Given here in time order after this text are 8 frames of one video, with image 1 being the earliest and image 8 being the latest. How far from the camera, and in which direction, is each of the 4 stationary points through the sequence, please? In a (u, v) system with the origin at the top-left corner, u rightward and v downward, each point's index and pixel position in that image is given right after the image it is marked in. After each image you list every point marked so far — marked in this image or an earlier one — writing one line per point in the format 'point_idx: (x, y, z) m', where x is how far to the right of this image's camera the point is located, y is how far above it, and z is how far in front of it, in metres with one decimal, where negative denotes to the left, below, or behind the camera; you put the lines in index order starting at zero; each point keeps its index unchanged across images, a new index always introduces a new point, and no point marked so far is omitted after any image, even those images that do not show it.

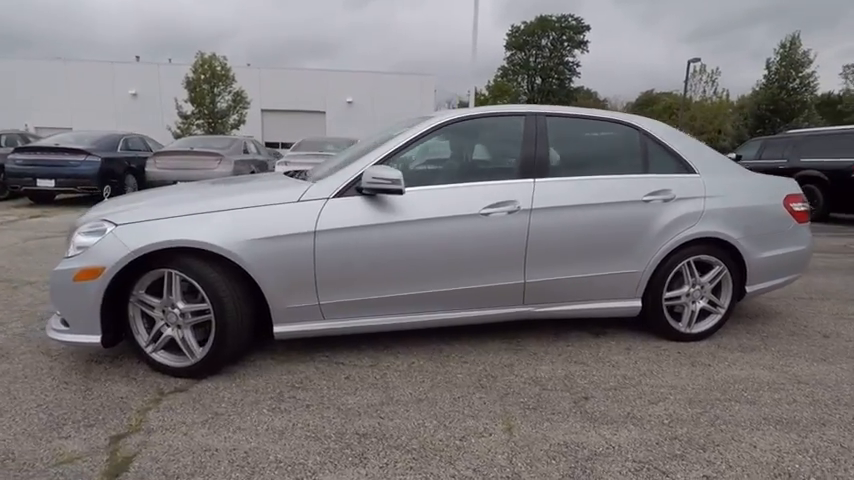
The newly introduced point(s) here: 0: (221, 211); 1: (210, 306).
0: (-1.9, +0.3, +4.3) m
1: (-1.9, -0.6, +4.1) m
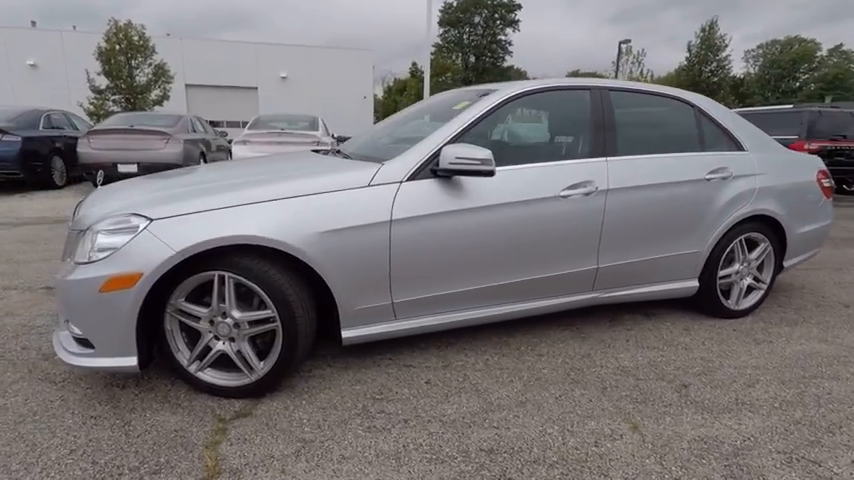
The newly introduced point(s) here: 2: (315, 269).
0: (-1.1, +0.3, +3.6) m
1: (-1.1, -0.5, +3.5) m
2: (-0.8, -0.2, +3.6) m
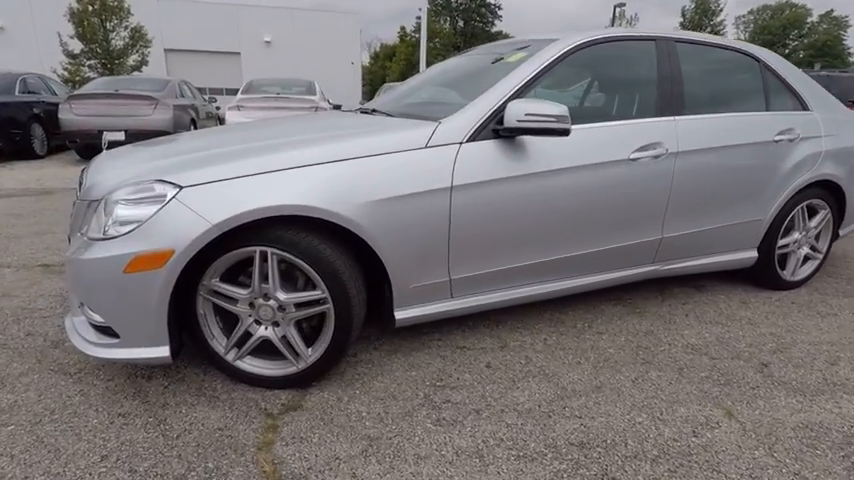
0: (-0.7, +0.5, +3.1) m
1: (-0.7, -0.3, +3.0) m
2: (-0.4, 0.0, +3.1) m
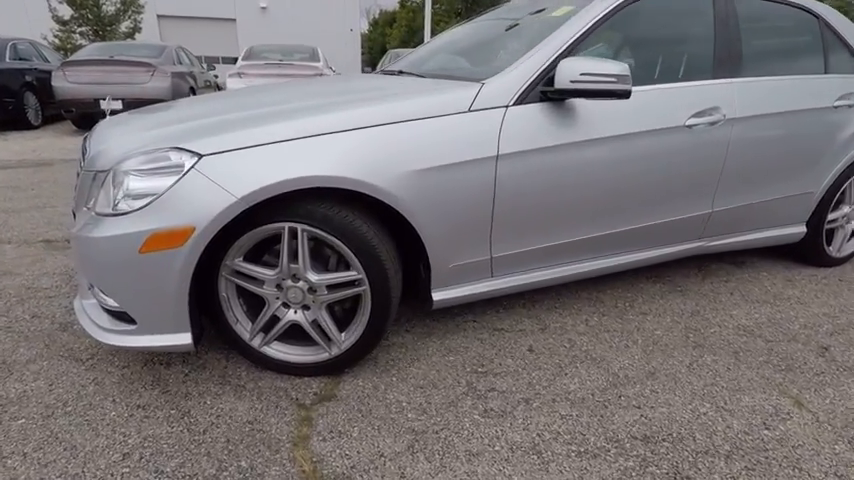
0: (-0.4, +0.7, +2.8) m
1: (-0.4, -0.2, +2.8) m
2: (-0.1, +0.1, +2.8) m
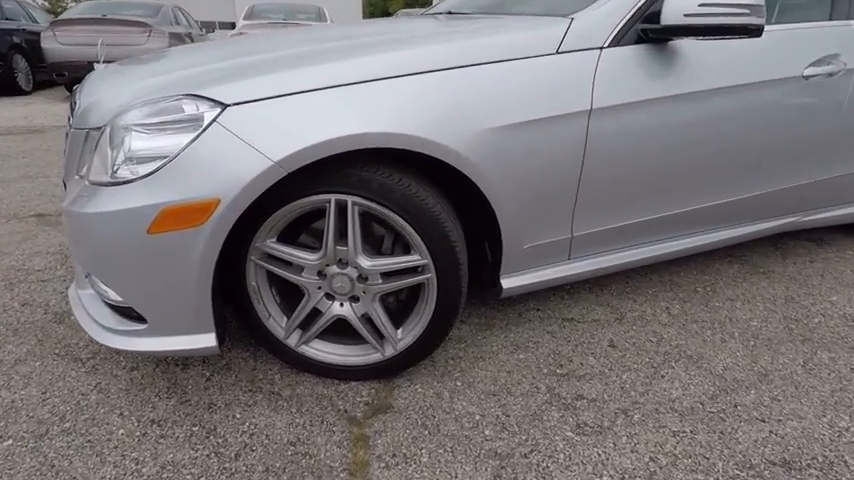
0: (0.0, +0.8, +2.2) m
1: (0.0, -0.1, +2.2) m
2: (+0.2, +0.3, +2.3) m
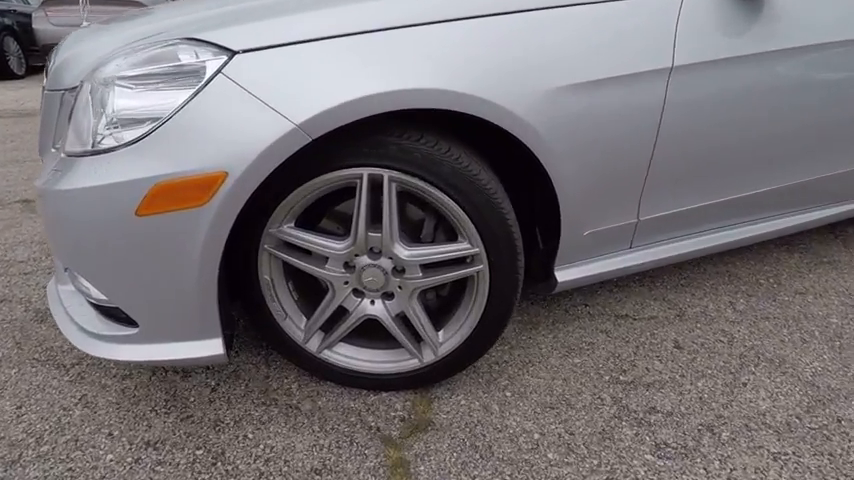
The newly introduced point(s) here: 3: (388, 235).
0: (+0.2, +0.8, +1.8) m
1: (+0.2, 0.0, +1.8) m
2: (+0.4, +0.3, +1.9) m
3: (-0.2, 0.0, +1.8) m
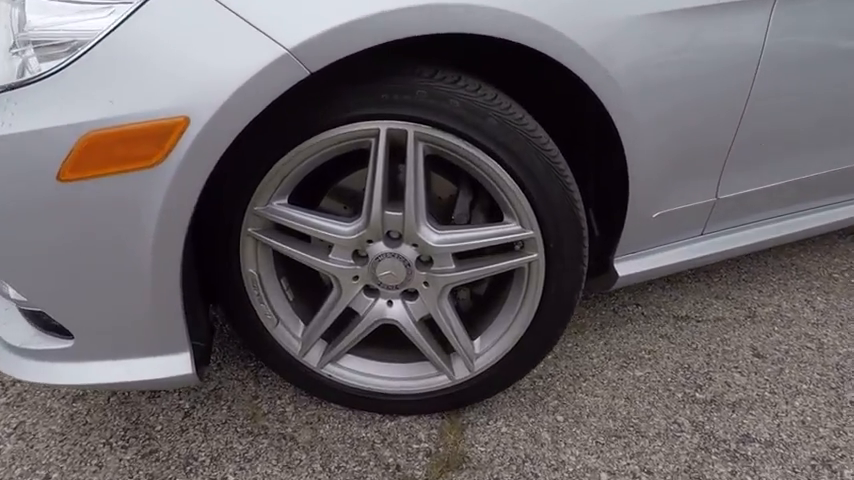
0: (+0.3, +0.9, +1.3) m
1: (+0.3, 0.0, +1.4) m
2: (+0.5, +0.4, +1.5) m
3: (0.0, +0.1, +1.4) m
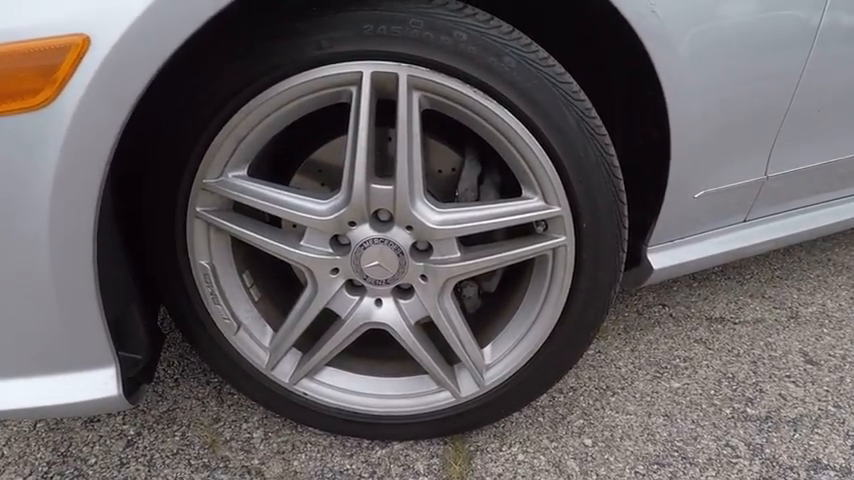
0: (+0.2, +0.9, +1.0) m
1: (+0.3, +0.1, +1.1) m
2: (+0.5, +0.4, +1.2) m
3: (-0.1, +0.1, +1.1) m
